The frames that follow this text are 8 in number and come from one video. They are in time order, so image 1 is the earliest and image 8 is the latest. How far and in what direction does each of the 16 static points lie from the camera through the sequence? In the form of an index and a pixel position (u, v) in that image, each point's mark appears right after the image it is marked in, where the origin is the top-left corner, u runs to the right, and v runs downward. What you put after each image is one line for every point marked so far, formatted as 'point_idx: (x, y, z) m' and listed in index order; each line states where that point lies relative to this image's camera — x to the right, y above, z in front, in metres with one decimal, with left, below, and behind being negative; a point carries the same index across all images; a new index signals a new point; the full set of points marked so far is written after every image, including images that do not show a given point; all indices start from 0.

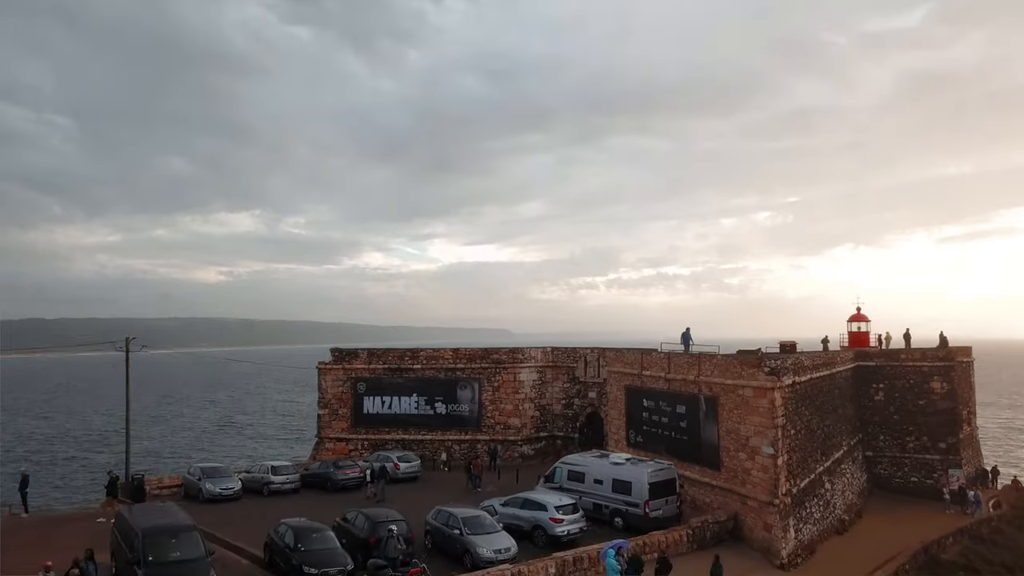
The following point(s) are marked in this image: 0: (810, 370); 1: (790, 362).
0: (+8.1, -2.2, +17.7) m
1: (+6.8, -1.8, +15.9) m
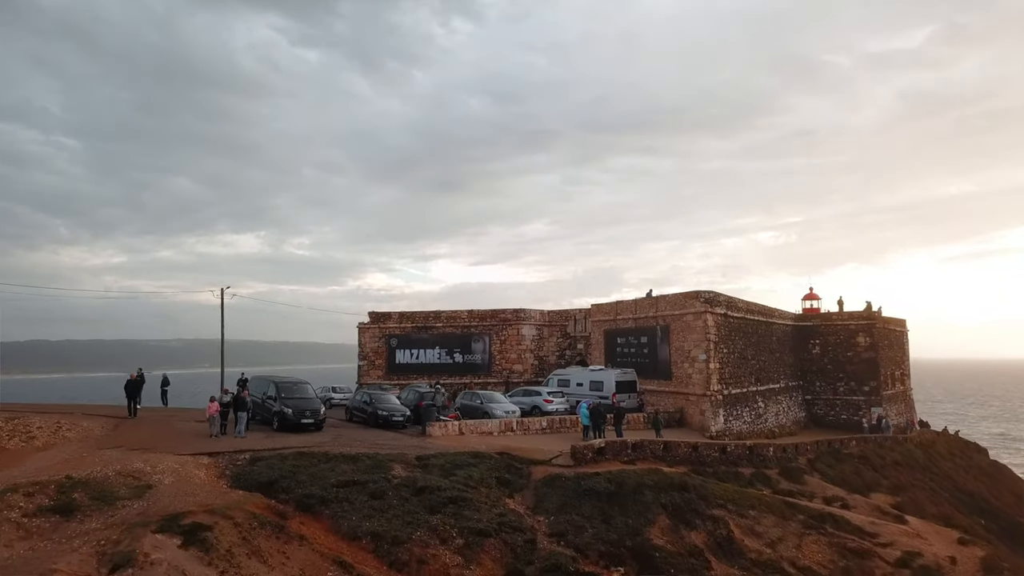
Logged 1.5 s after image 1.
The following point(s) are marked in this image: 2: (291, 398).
0: (+8.2, -0.8, +23.3) m
1: (+6.9, -0.3, +21.4) m
2: (-5.3, -2.6, +15.7) m
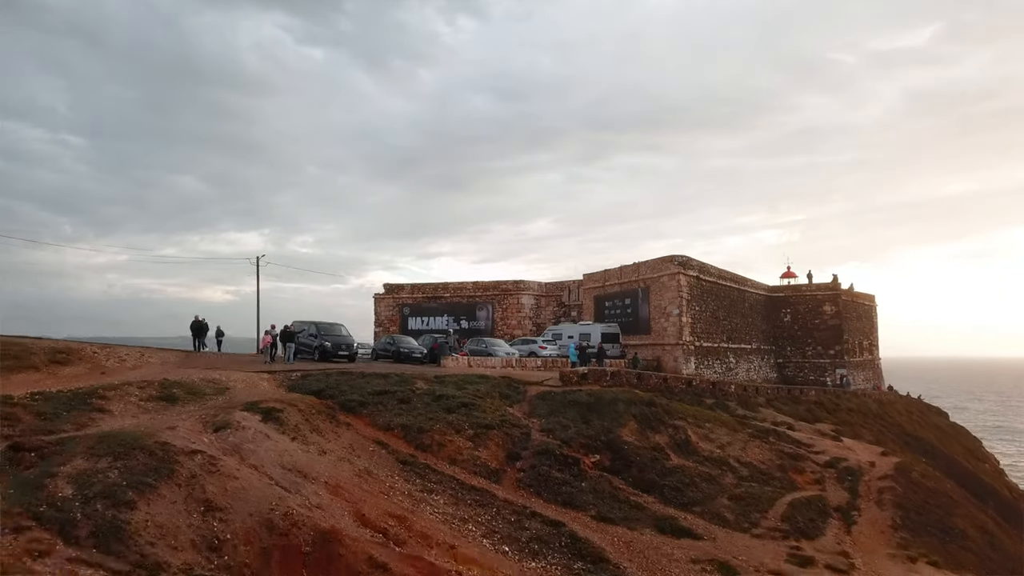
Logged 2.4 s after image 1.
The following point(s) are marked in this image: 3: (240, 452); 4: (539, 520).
0: (+8.3, +0.4, +26.5) m
1: (+6.9, +0.9, +24.6) m
2: (-5.3, -1.4, +19.0) m
3: (-5.0, -3.0, +12.0) m
4: (+0.5, -4.5, +12.9) m
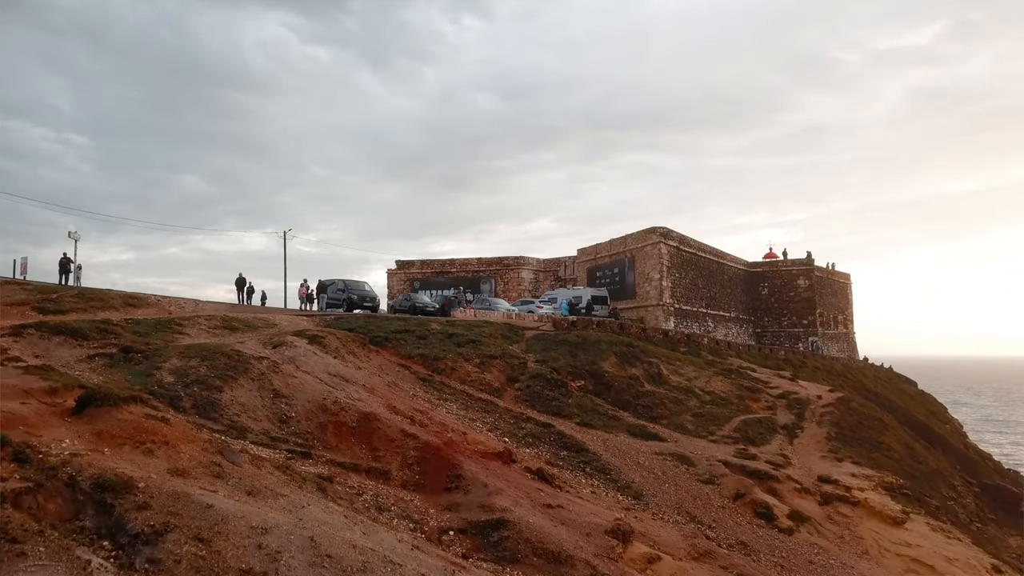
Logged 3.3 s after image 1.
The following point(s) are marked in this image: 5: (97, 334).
0: (+8.3, +1.7, +29.5) m
1: (+6.9, +2.3, +27.7) m
2: (-5.3, -0.1, +22.1) m
3: (-5.0, -1.7, +15.1) m
4: (+0.5, -3.2, +16.0) m
5: (-9.2, -1.0, +14.6) m
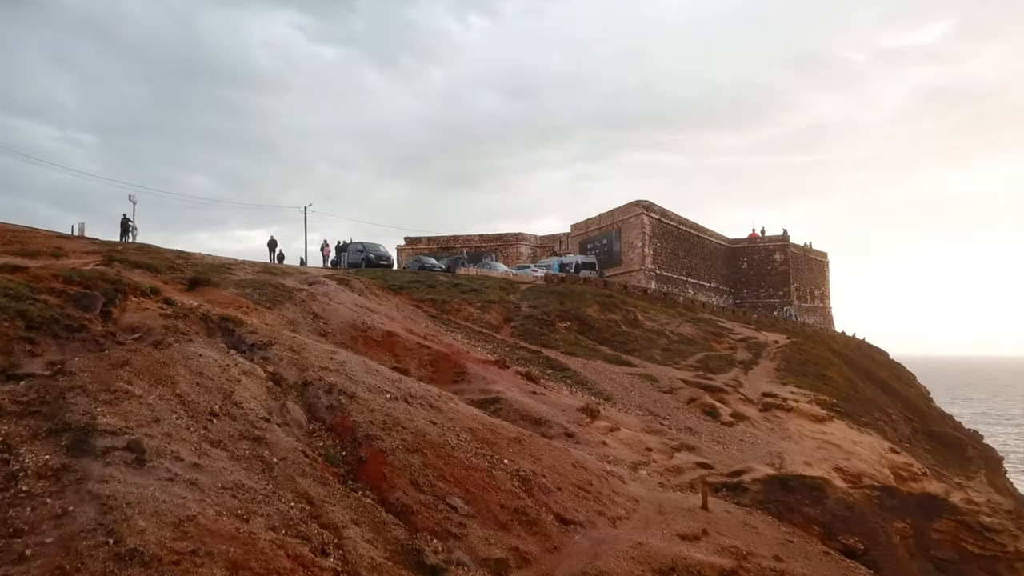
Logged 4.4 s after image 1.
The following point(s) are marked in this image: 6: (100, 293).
0: (+8.2, +3.2, +32.6) m
1: (+6.9, +3.7, +30.8) m
2: (-5.4, +1.4, +25.2) m
3: (-5.1, -0.2, +18.3) m
4: (+0.4, -1.8, +19.1) m
5: (-9.3, +0.5, +17.8) m
6: (-5.5, 0.0, +8.8) m
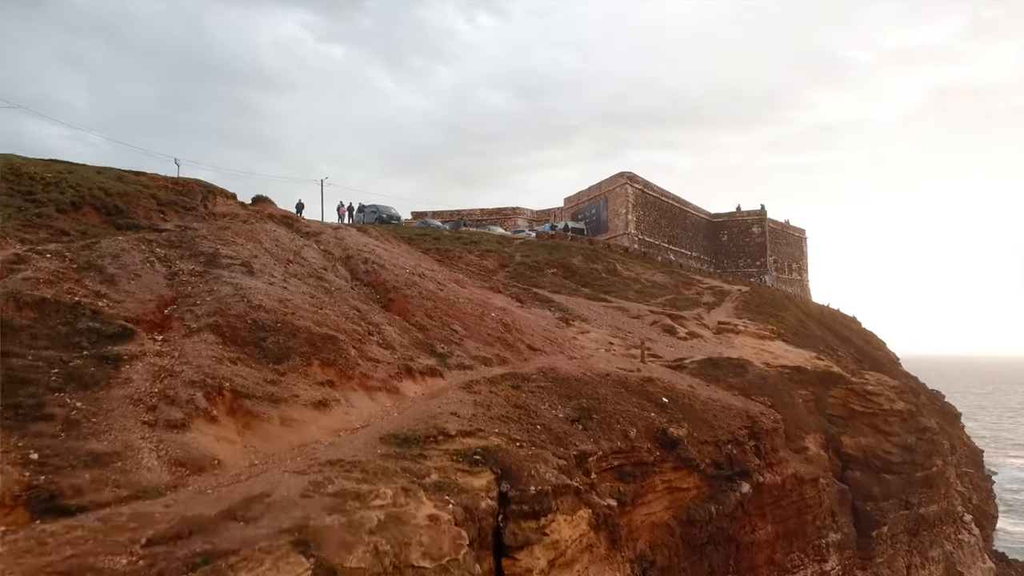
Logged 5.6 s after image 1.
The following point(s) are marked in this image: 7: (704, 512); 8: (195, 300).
0: (+8.1, +5.1, +35.9) m
1: (+6.7, +5.6, +34.0) m
2: (-5.6, +3.3, +28.5) m
3: (-5.3, +1.7, +21.6) m
4: (+0.1, +0.1, +22.4) m
5: (-9.5, +2.3, +21.1) m
6: (-5.8, +1.8, +12.1) m
7: (+2.8, -3.3, +9.6) m
8: (-4.1, -0.1, +8.4) m
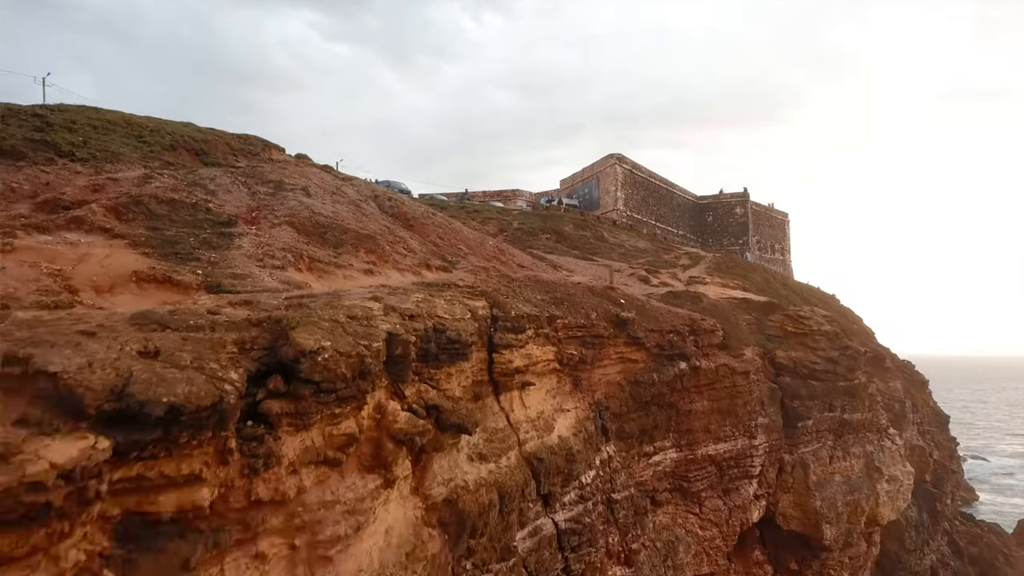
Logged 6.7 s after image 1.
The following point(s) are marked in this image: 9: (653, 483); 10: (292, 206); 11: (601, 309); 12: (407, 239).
0: (+8.1, +6.6, +39.0) m
1: (+6.7, +7.1, +37.1) m
2: (-5.7, +4.9, +31.7) m
3: (-5.4, +3.2, +24.8) m
4: (+0.1, +1.6, +25.5) m
5: (-9.6, +3.9, +24.3) m
6: (-5.9, +3.4, +15.3) m
7: (+2.6, -1.7, +12.8) m
8: (-4.2, +1.4, +11.6) m
9: (+2.7, -3.8, +12.8) m
10: (-3.9, +1.5, +11.8) m
11: (+1.8, -0.4, +12.9) m
12: (-2.1, +1.0, +12.9) m
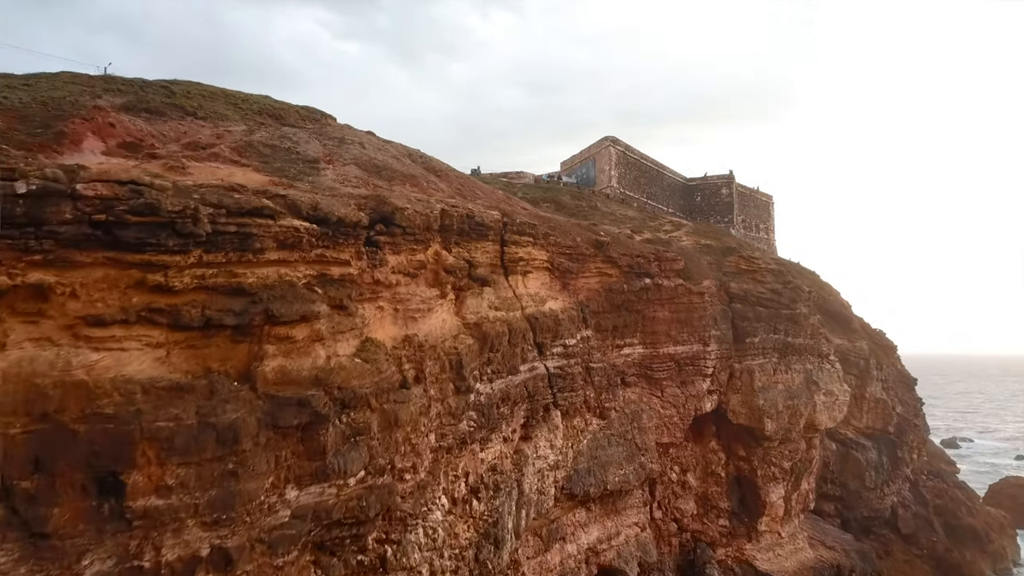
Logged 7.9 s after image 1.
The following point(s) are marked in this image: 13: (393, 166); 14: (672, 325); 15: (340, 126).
0: (+8.4, +8.5, +42.9) m
1: (+7.0, +9.0, +41.1) m
2: (-5.4, +6.7, +35.8) m
3: (-5.2, +5.1, +28.8) m
4: (+0.3, +3.5, +29.6) m
5: (-9.4, +5.7, +28.4) m
6: (-5.7, +5.2, +19.4) m
7: (+2.8, 0.0, +16.8) m
8: (-4.1, +3.2, +15.7) m
9: (+2.9, -2.0, +16.8) m
10: (-3.8, +3.2, +15.9) m
11: (+1.9, +1.3, +17.0) m
12: (-1.9, +2.7, +17.0) m
13: (-2.9, +3.0, +16.2) m
14: (+4.4, -1.0, +18.2) m
15: (-4.9, +4.5, +18.4) m
